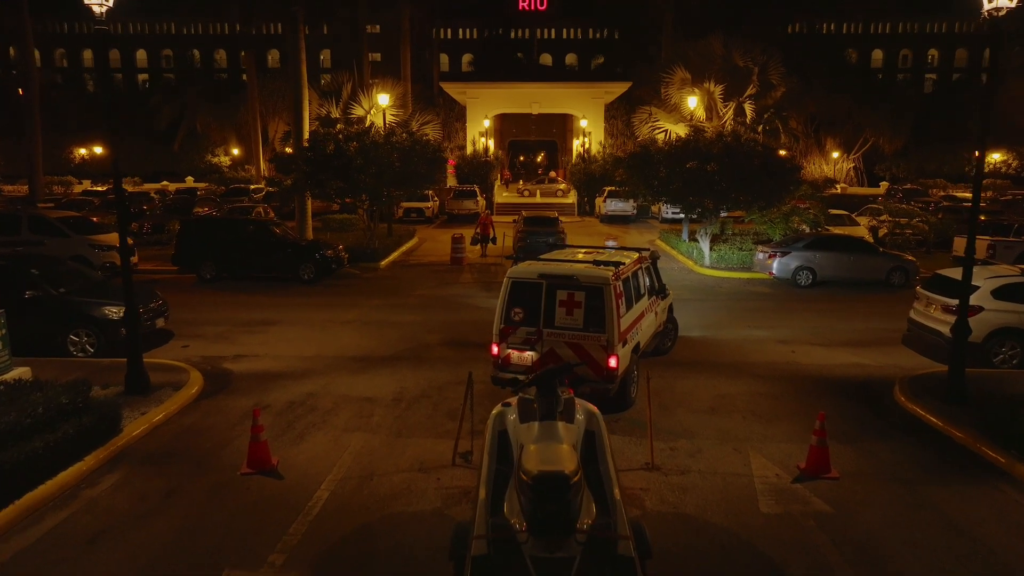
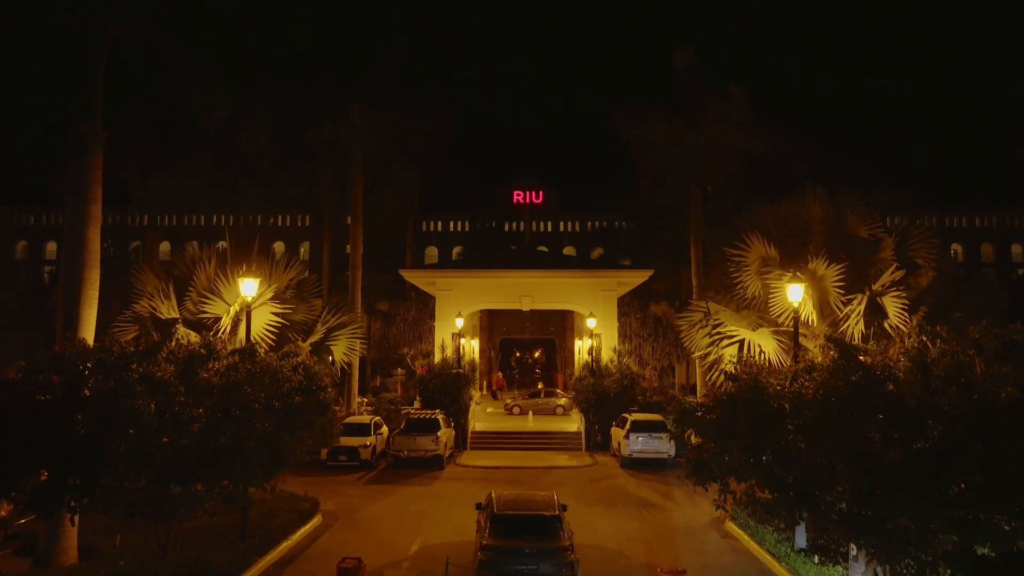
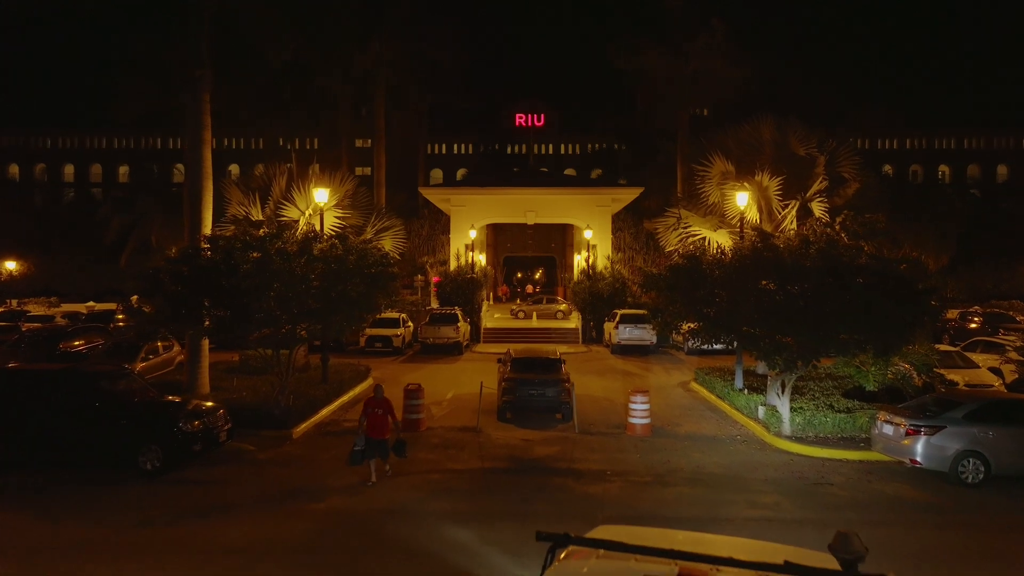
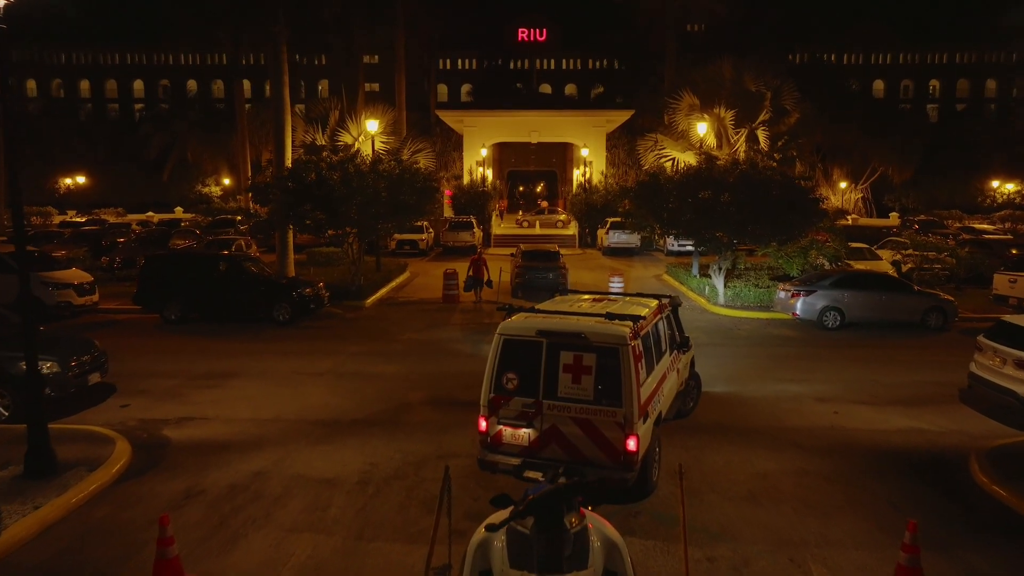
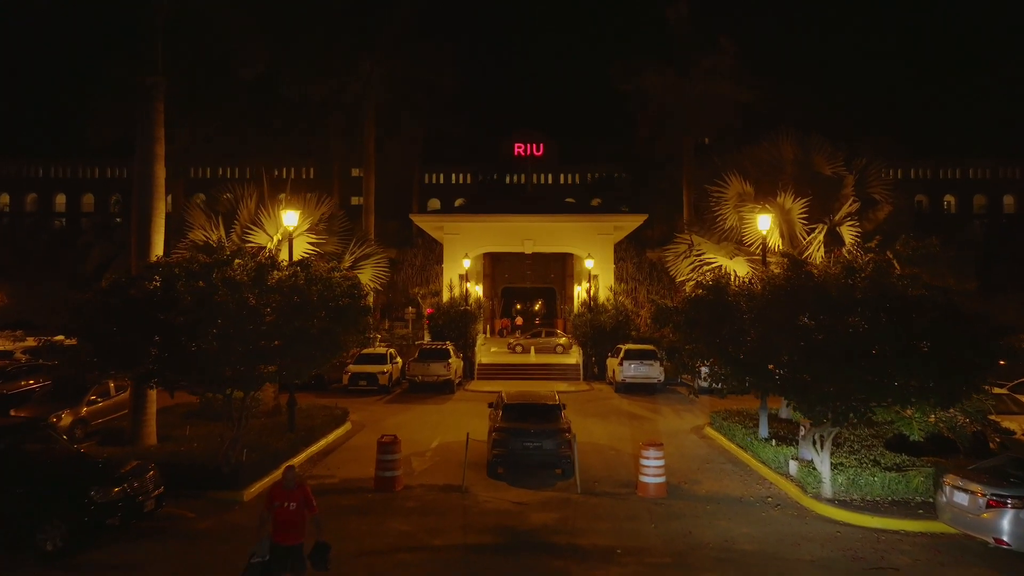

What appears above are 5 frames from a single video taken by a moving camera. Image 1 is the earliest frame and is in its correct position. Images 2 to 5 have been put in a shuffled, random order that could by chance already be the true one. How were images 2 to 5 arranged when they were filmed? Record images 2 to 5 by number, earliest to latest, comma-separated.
4, 3, 5, 2
